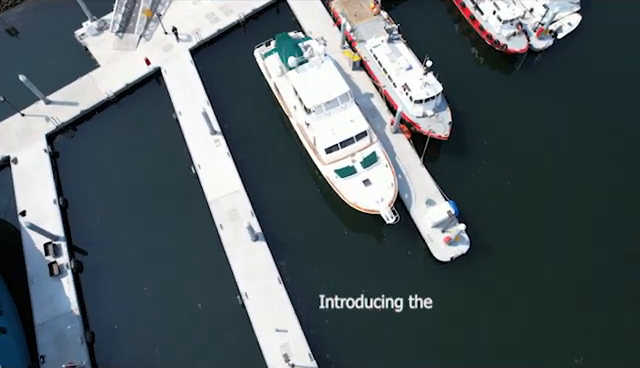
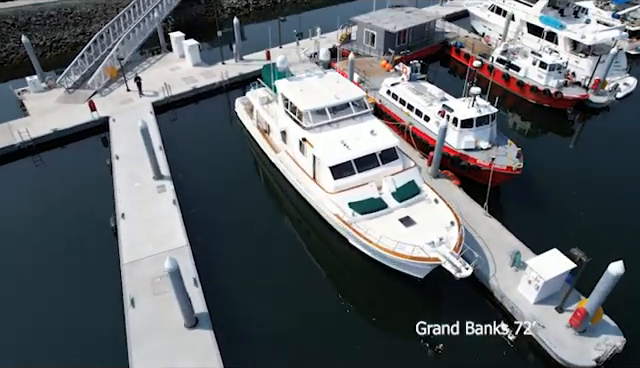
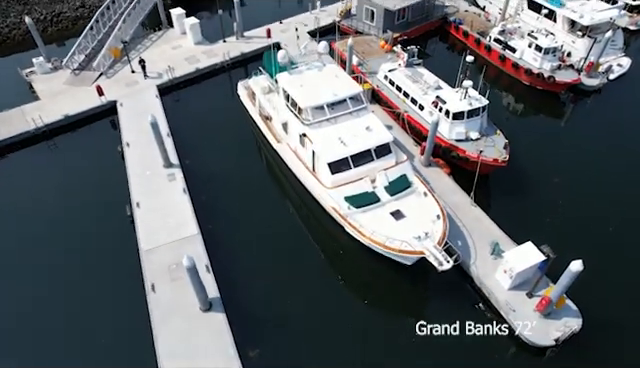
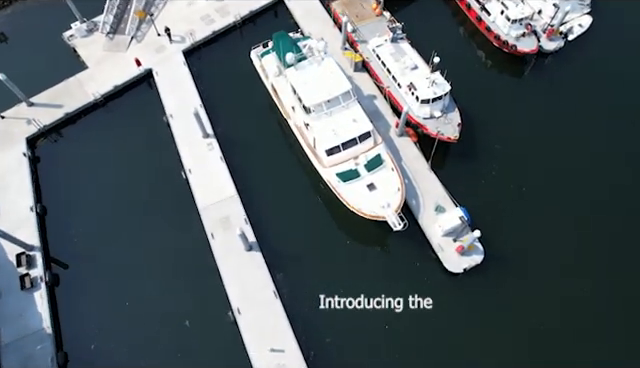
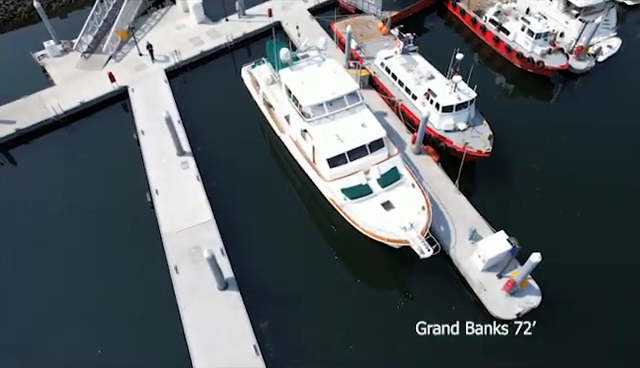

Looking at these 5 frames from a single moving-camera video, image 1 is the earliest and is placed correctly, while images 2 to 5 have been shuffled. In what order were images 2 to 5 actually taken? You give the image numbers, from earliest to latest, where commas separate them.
4, 5, 3, 2
